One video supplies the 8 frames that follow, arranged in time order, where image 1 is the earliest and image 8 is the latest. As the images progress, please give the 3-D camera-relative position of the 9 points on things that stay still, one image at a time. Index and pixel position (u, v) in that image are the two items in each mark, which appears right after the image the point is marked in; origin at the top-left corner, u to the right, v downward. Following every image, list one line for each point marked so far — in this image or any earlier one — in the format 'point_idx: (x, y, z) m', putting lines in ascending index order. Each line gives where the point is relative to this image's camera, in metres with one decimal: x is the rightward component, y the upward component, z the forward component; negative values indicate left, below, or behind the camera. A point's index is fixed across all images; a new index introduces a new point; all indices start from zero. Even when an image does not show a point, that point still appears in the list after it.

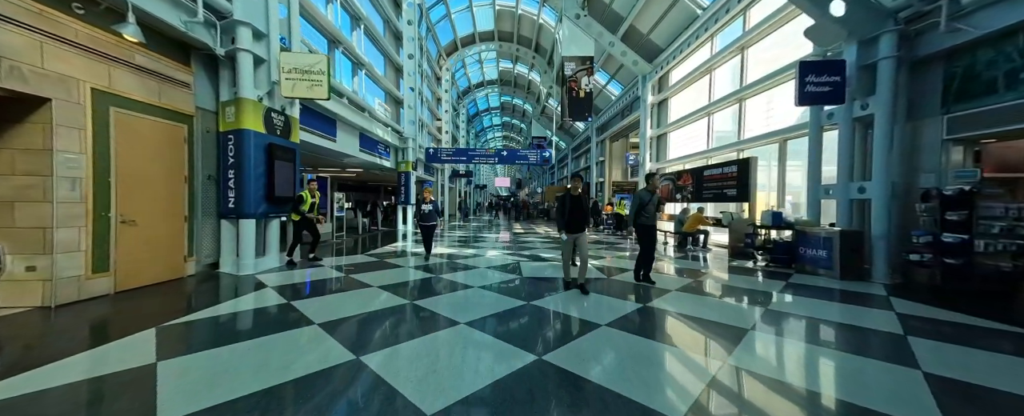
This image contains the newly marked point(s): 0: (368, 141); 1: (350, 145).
0: (-4.4, +2.0, +8.8) m
1: (-4.4, +1.7, +7.9) m
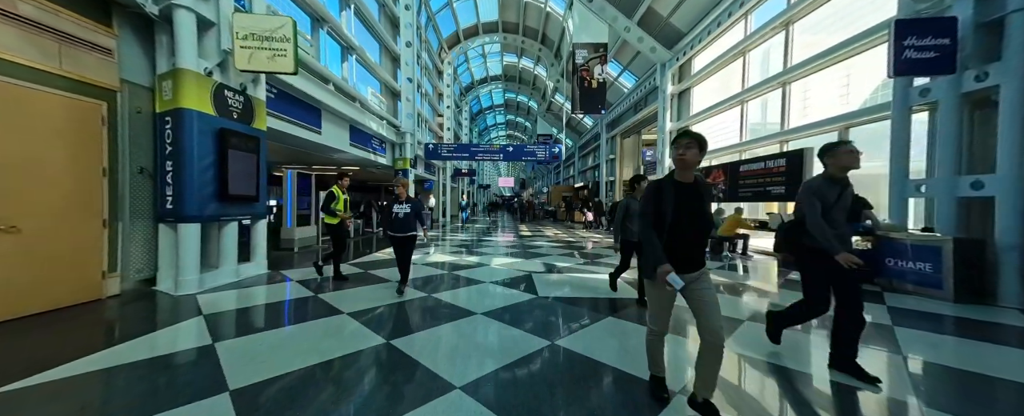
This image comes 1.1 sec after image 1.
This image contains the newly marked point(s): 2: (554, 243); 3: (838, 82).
0: (-4.2, +2.0, +7.9) m
1: (-4.2, +1.7, +7.0) m
2: (+1.3, -1.0, +8.9) m
3: (+6.2, +2.4, +5.6) m
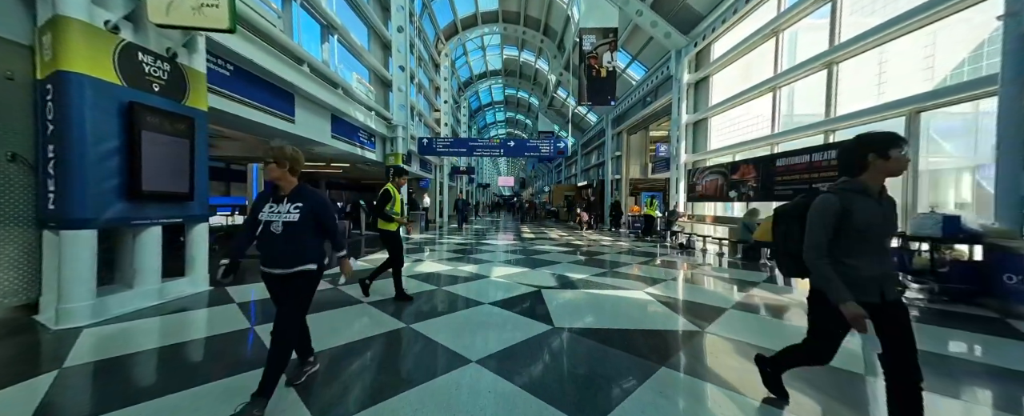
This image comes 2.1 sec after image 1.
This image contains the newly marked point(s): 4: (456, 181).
0: (-4.1, +2.0, +7.1) m
1: (-4.2, +1.7, +6.2) m
2: (+1.3, -1.0, +8.0) m
3: (+6.2, +2.4, +4.7) m
4: (-3.8, +1.8, +19.9) m
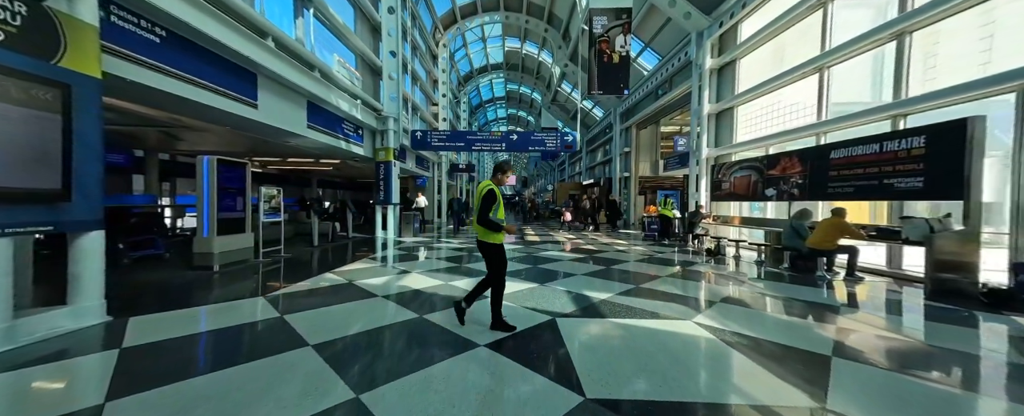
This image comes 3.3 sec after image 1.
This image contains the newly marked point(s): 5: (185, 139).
0: (-4.1, +2.0, +6.2) m
1: (-4.1, +1.7, +5.3) m
2: (+1.4, -1.0, +7.2) m
3: (+6.3, +2.4, +3.8) m
4: (-3.7, +1.8, +19.1) m
5: (-8.5, +1.8, +7.6) m
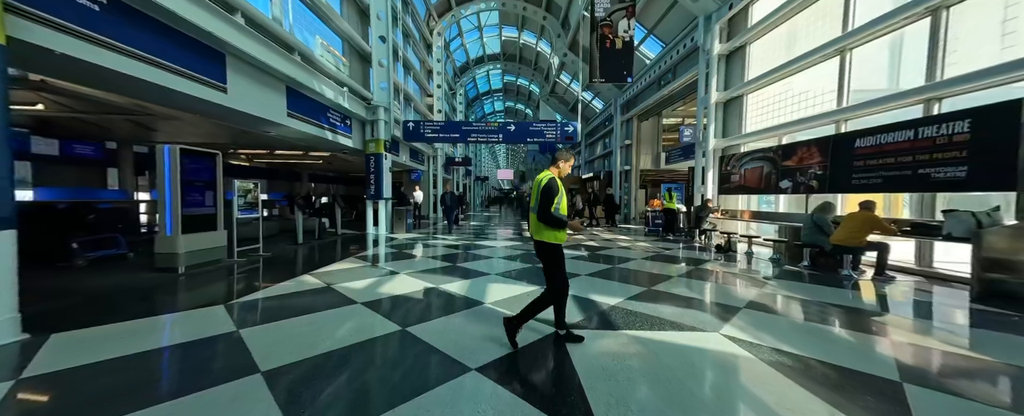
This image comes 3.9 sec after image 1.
0: (-4.1, +2.1, +5.8) m
1: (-4.1, +1.7, +4.9) m
2: (+1.3, -0.9, +6.8) m
3: (+6.2, +2.5, +3.4) m
4: (-3.8, +2.2, +18.6) m
5: (-8.6, +1.9, +7.1) m
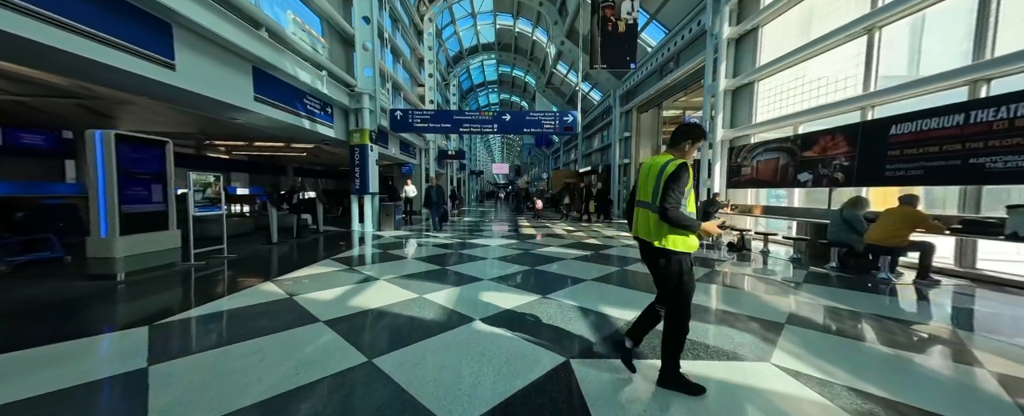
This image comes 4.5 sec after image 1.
0: (-4.2, +2.1, +5.2) m
1: (-4.2, +1.8, +4.3) m
2: (+1.2, -0.8, +6.3) m
3: (+6.2, +2.5, +3.0) m
4: (-4.1, +2.5, +18.0) m
5: (-8.7, +2.0, +6.5) m
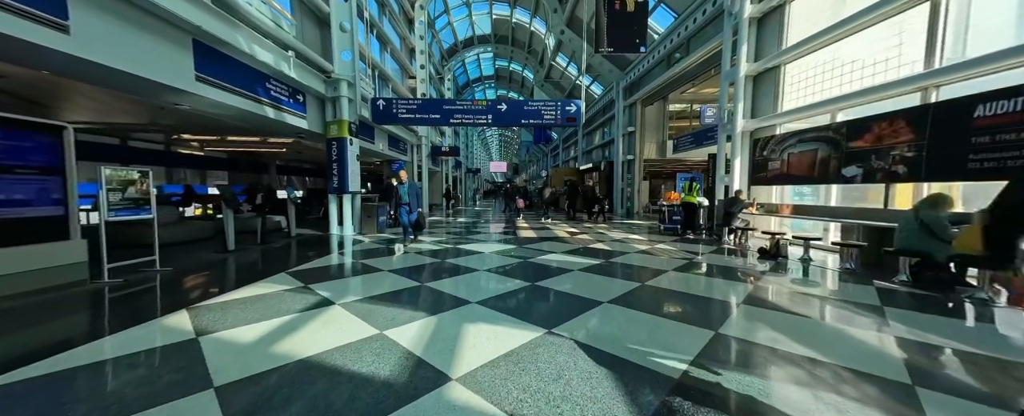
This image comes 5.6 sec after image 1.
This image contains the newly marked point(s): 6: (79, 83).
0: (-4.3, +2.1, +4.4) m
1: (-4.3, +1.8, +3.5) m
2: (+1.2, -0.8, +5.6) m
3: (+6.1, +2.5, +2.2) m
4: (-4.3, +2.5, +17.2) m
5: (-8.7, +2.0, +5.6) m
6: (-6.5, +1.8, +4.3) m
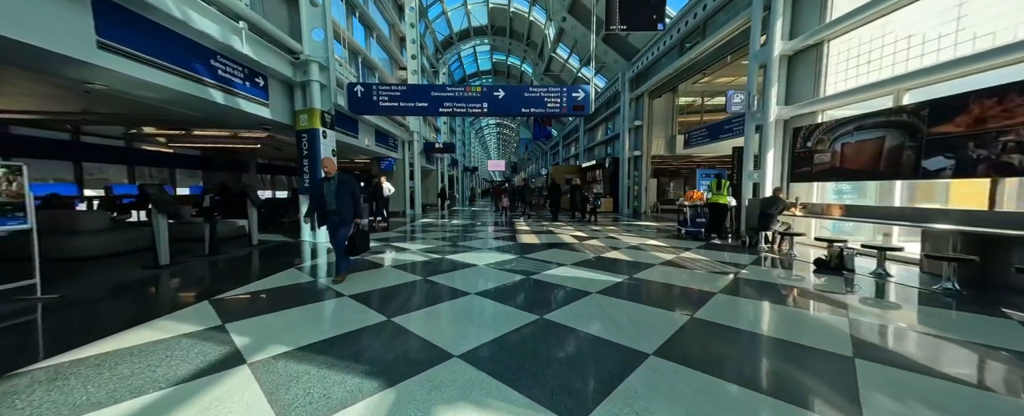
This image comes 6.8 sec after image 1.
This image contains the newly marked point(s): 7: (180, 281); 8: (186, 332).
0: (-4.3, +2.0, +3.4) m
1: (-4.3, +1.7, +2.5) m
2: (+1.2, -0.8, +4.7) m
3: (+6.1, +2.5, +1.4) m
4: (-4.3, +2.5, +16.3) m
5: (-8.8, +1.9, +4.7) m
6: (-6.5, +1.8, +3.4) m
7: (-4.3, -1.0, +3.6) m
8: (-2.4, -0.9, +2.1) m
